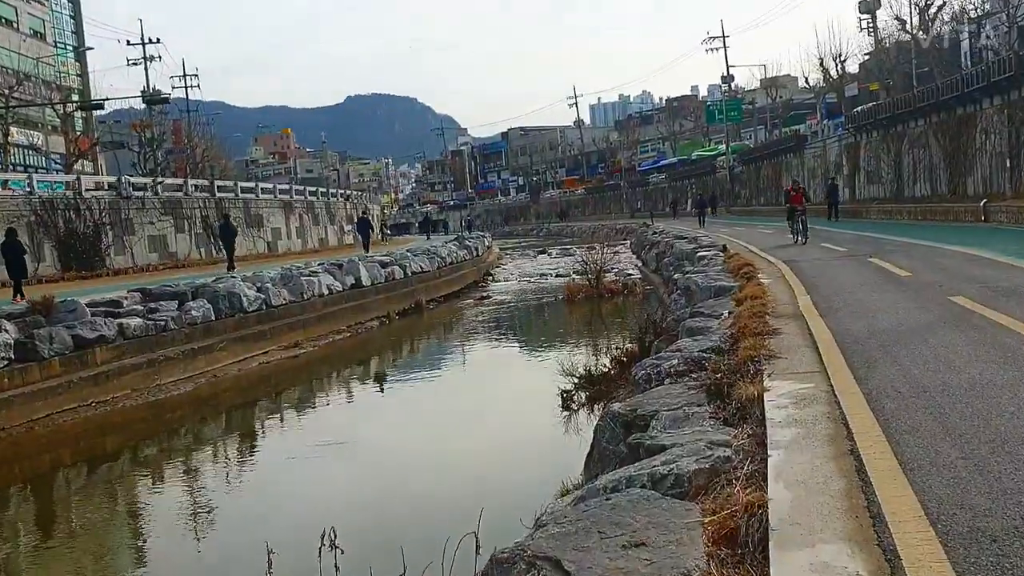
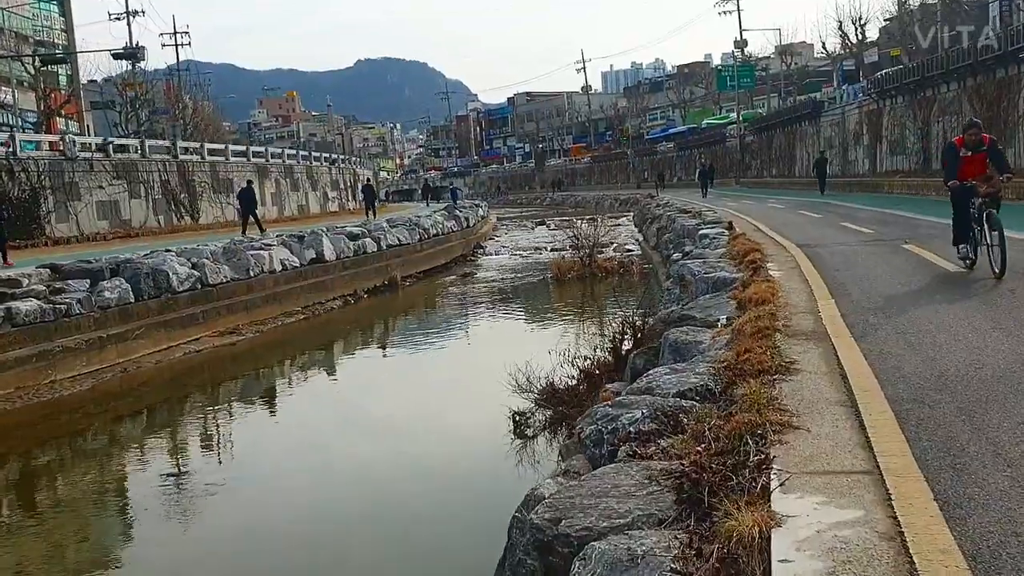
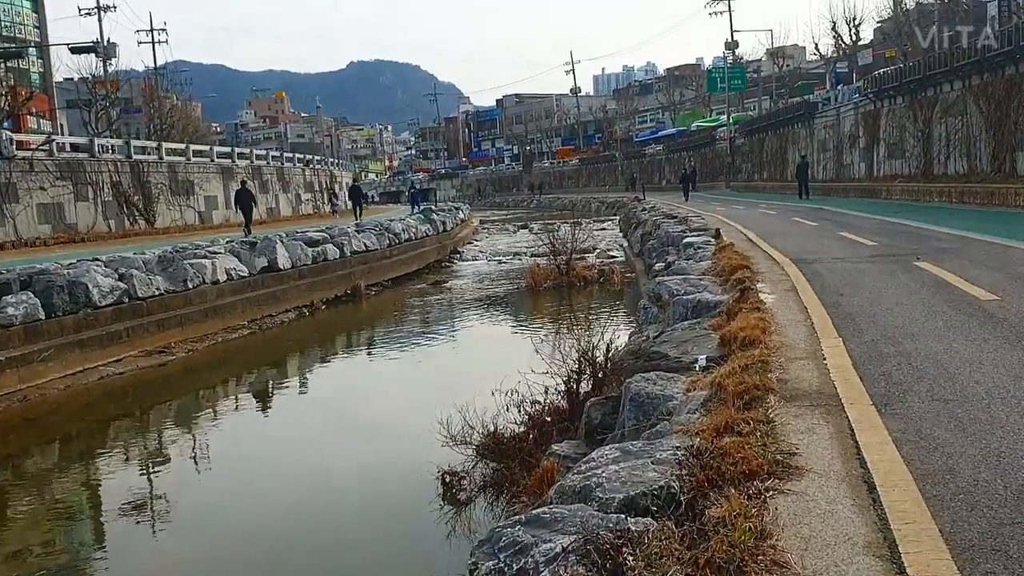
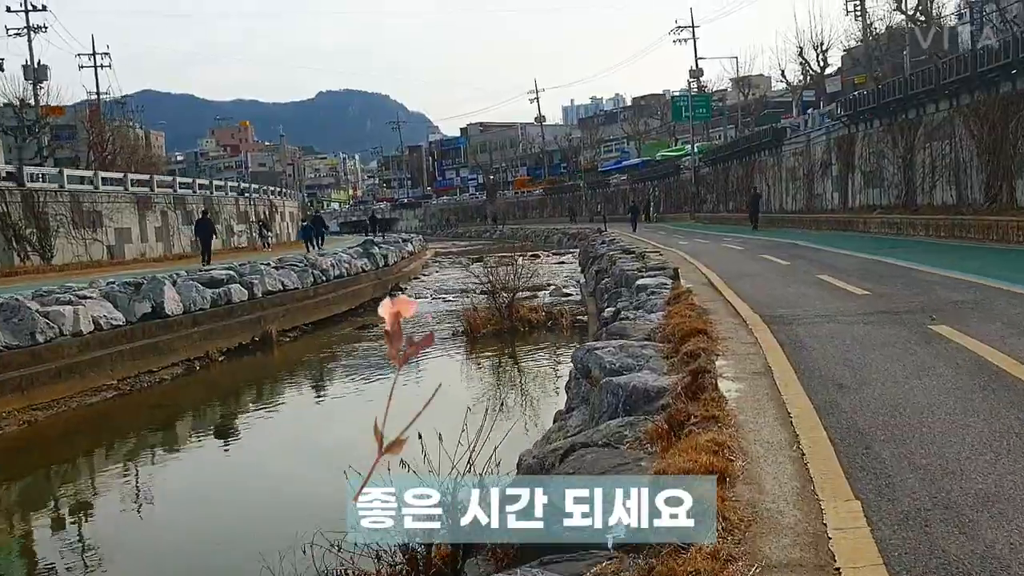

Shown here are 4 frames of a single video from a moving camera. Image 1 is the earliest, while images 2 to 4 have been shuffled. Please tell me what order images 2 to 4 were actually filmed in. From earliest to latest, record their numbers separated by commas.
2, 3, 4
